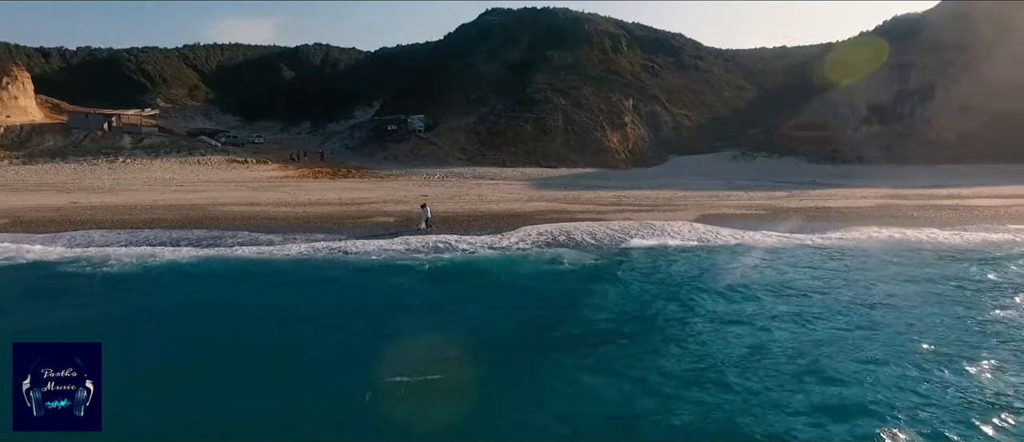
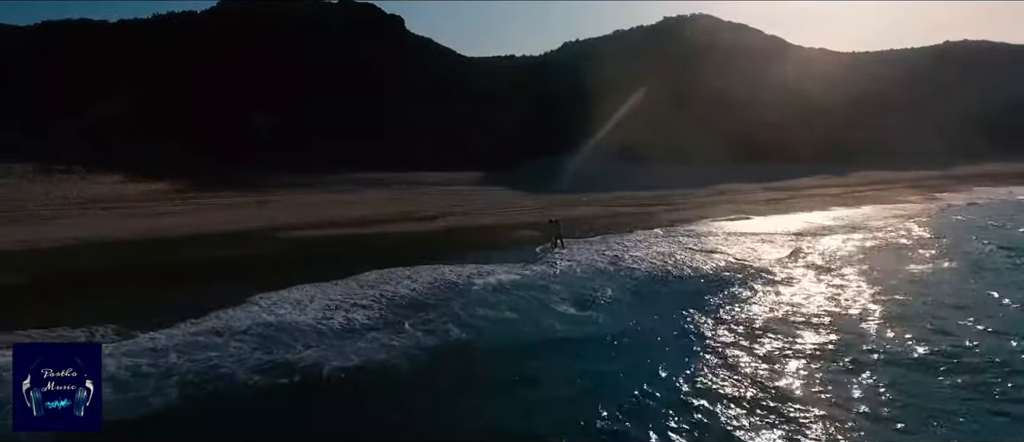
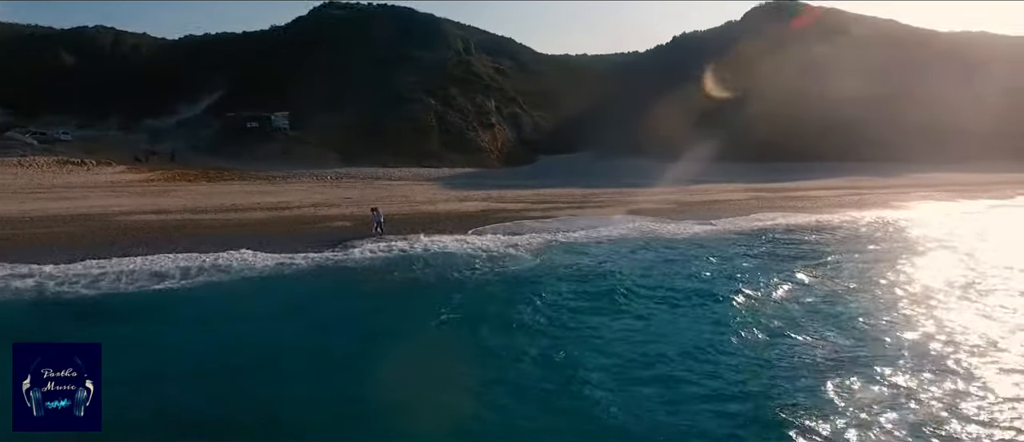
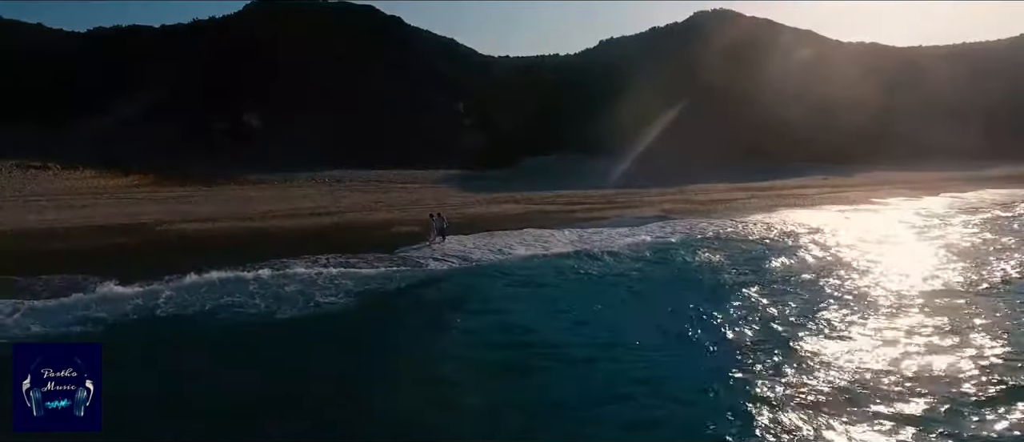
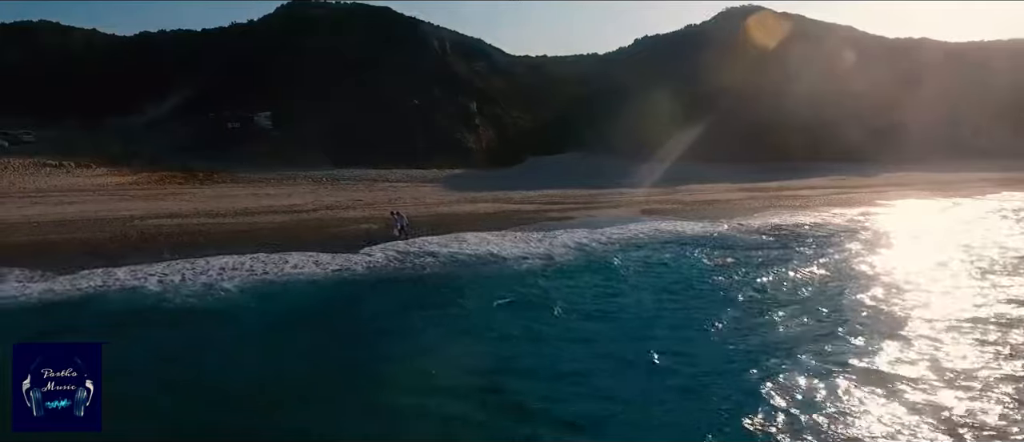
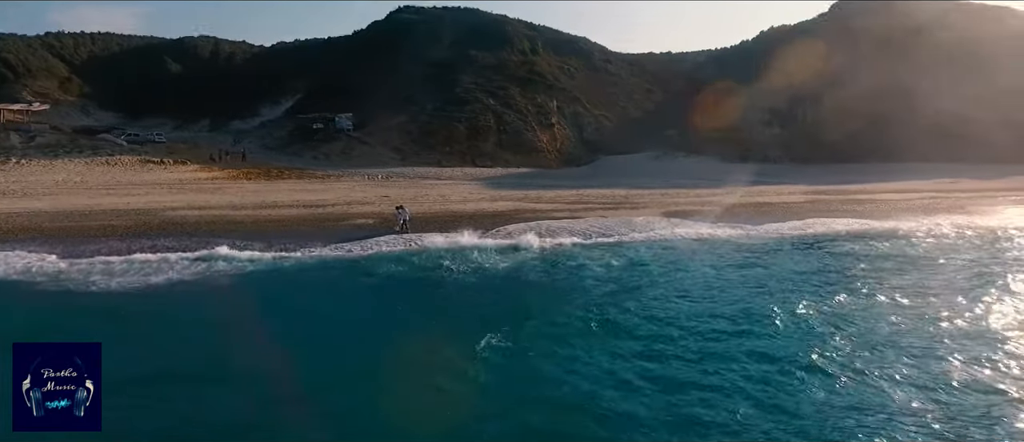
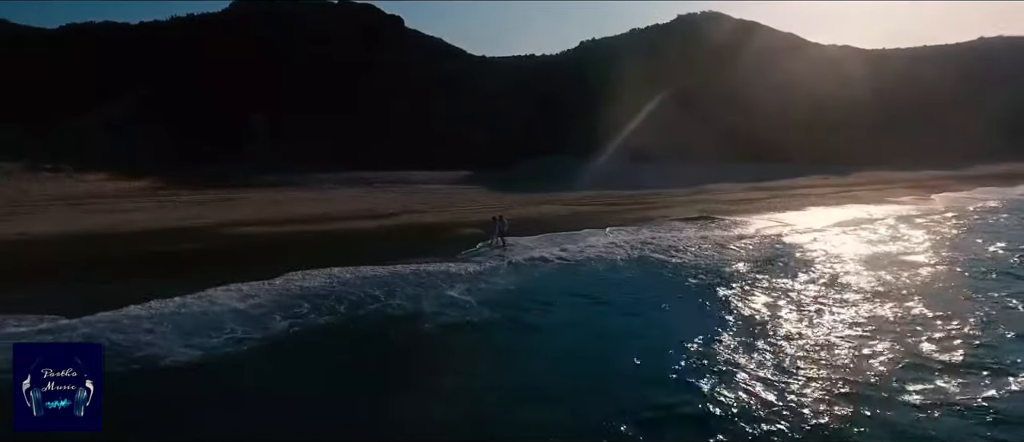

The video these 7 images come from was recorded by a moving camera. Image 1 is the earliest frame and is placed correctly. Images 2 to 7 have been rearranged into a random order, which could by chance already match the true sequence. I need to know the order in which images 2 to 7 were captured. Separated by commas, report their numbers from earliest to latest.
6, 3, 5, 4, 7, 2
